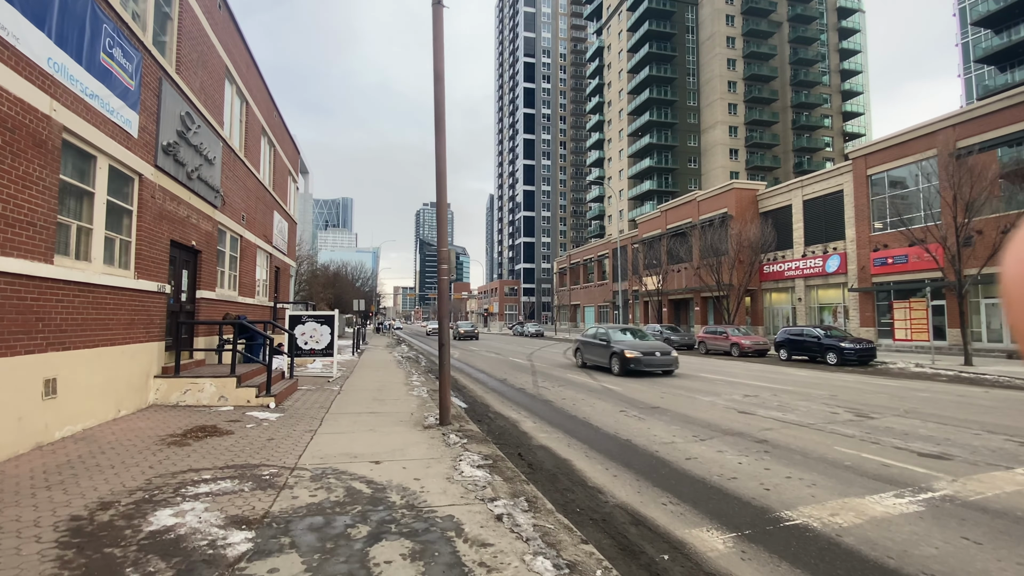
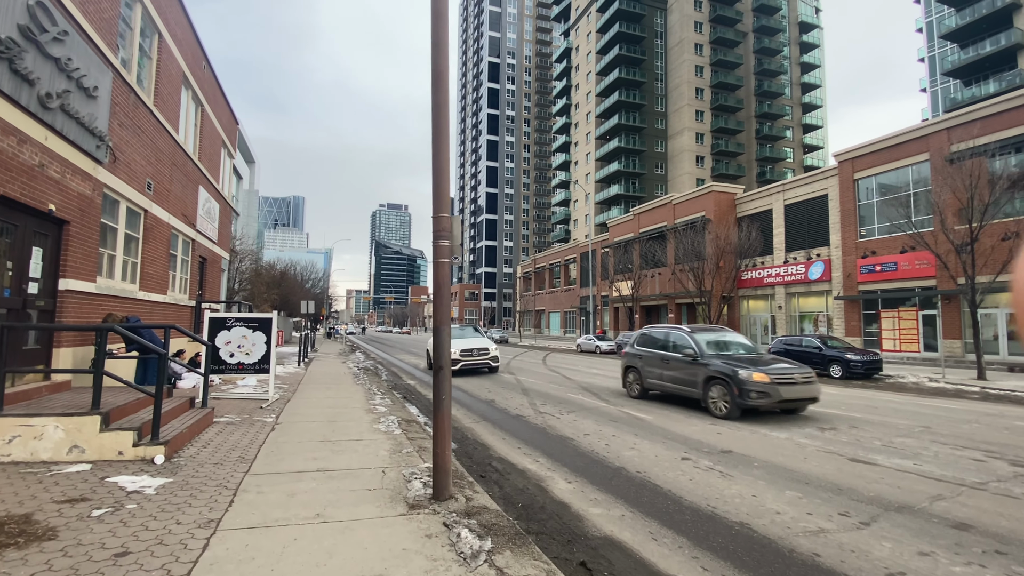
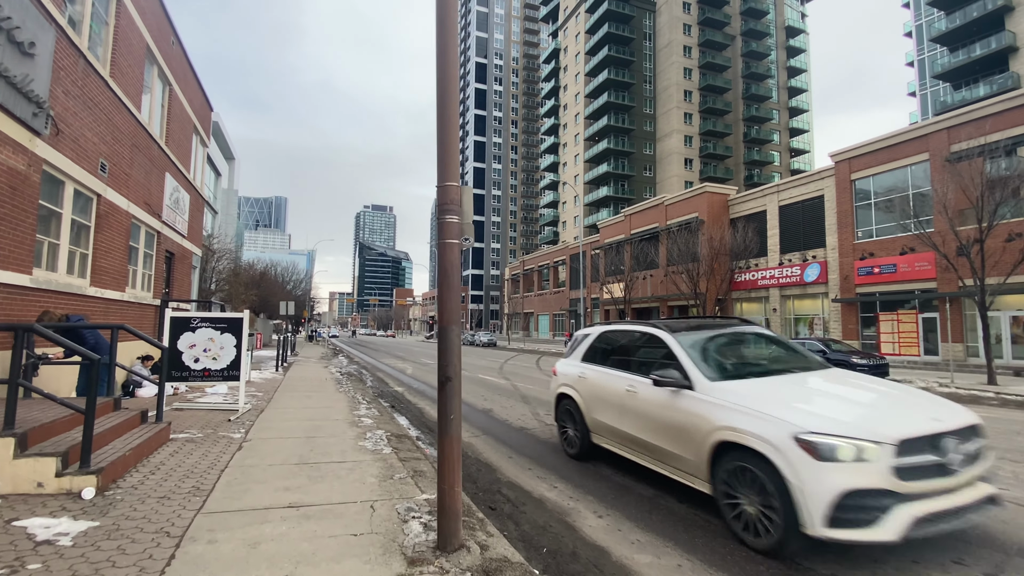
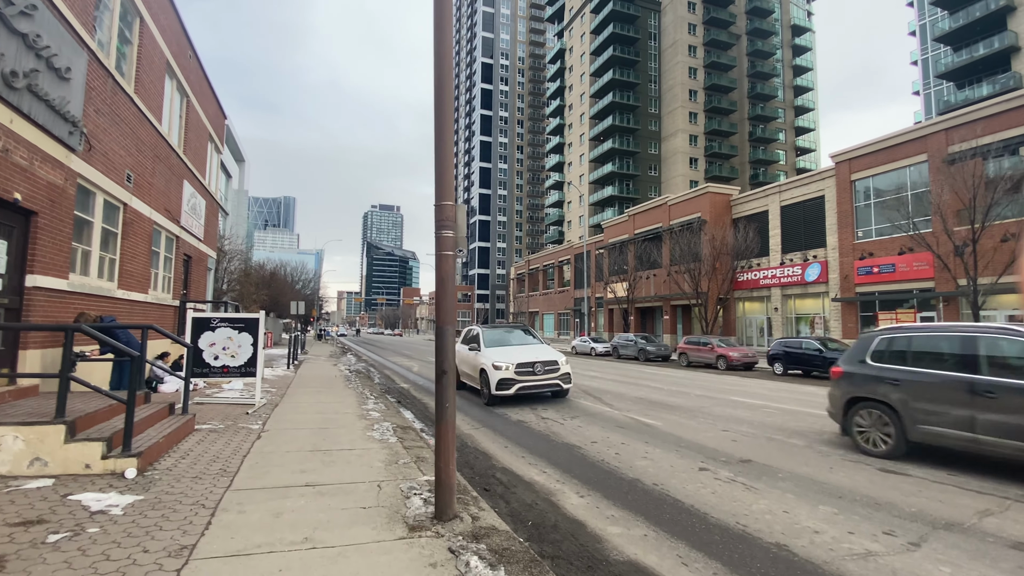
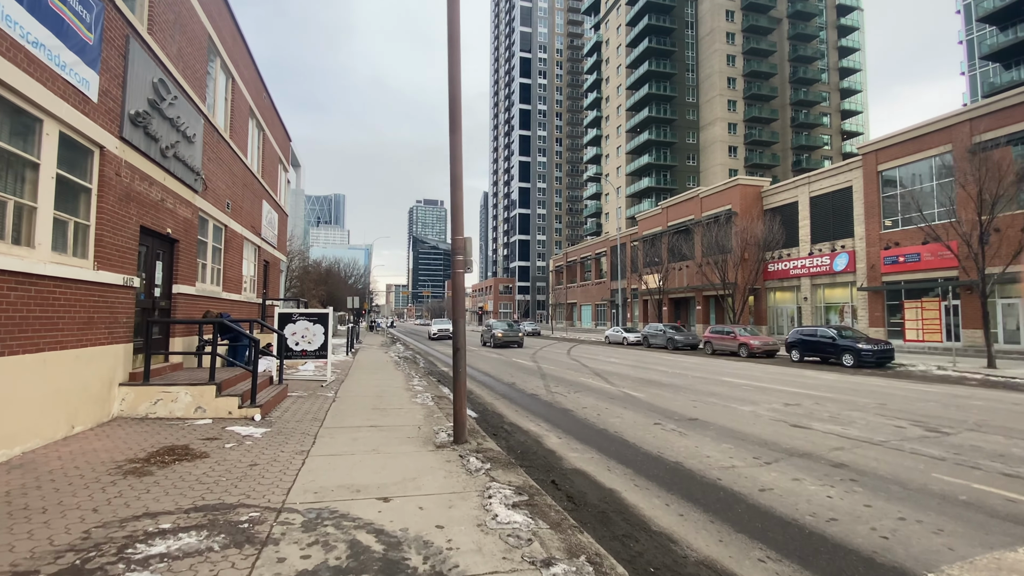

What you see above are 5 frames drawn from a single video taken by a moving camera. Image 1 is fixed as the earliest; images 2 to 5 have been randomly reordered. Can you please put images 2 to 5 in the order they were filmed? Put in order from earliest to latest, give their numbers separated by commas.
5, 2, 4, 3
